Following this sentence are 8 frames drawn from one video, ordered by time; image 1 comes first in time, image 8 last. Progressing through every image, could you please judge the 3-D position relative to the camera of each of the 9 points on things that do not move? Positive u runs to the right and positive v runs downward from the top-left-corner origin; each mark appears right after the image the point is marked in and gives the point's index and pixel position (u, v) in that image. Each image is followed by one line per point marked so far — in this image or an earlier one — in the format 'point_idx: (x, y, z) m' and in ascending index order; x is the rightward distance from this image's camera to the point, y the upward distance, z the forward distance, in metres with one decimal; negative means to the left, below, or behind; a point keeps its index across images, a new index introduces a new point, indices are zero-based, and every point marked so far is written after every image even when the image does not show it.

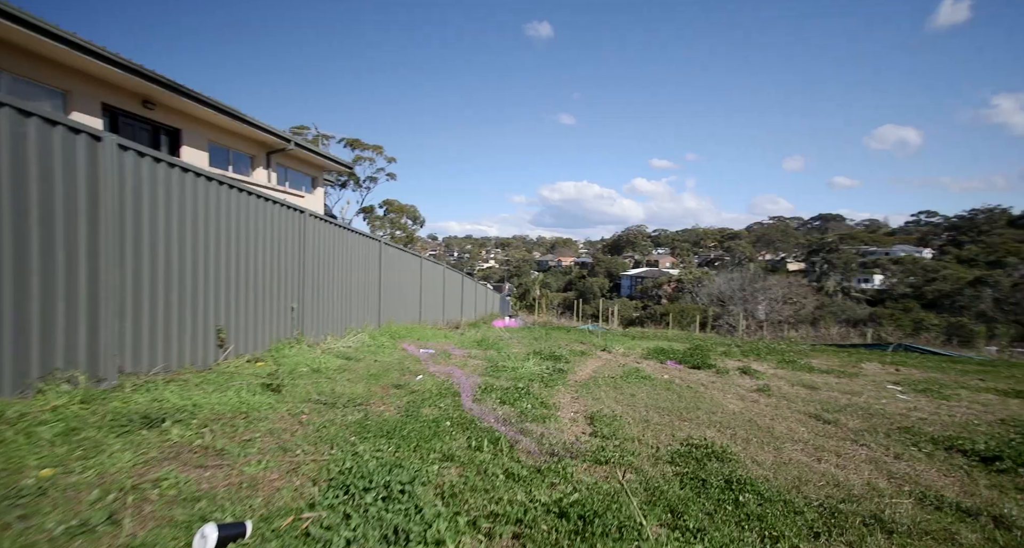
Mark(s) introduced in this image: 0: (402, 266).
0: (-2.3, 0.0, +10.8) m
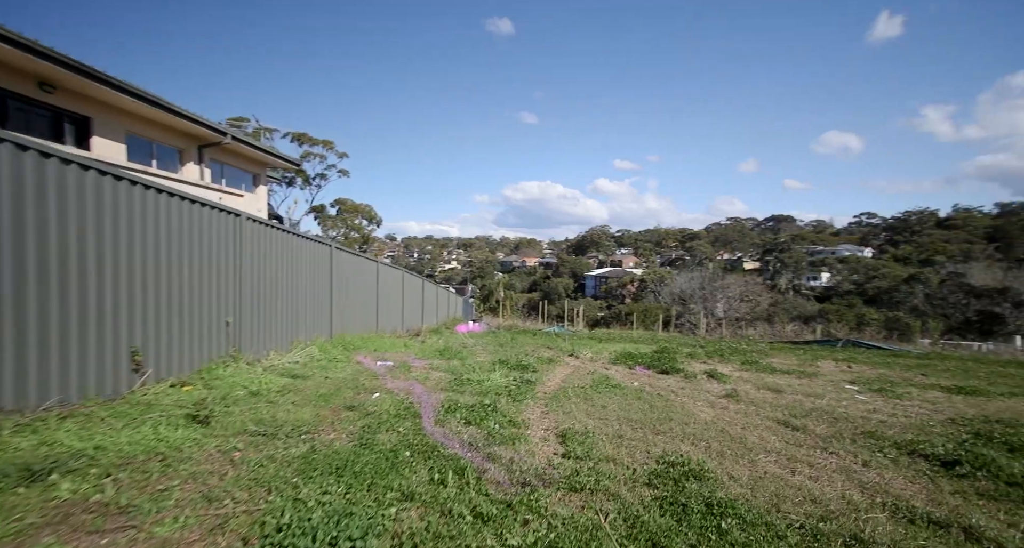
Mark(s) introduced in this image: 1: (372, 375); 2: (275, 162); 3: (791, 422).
0: (-2.9, 0.0, +10.2) m
1: (-1.6, -1.2, +6.3) m
2: (-5.8, +2.6, +12.9) m
3: (+3.5, -1.9, +7.0) m
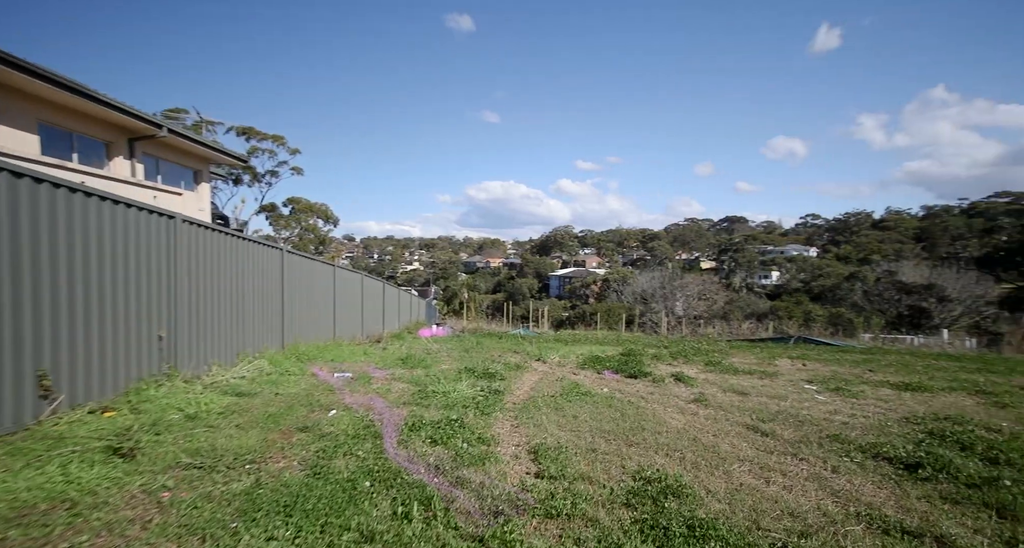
0: (-3.6, -0.1, +9.7) m
1: (-2.0, -1.2, +5.9) m
2: (-6.6, +2.6, +12.2) m
3: (+3.1, -1.9, +6.9) m
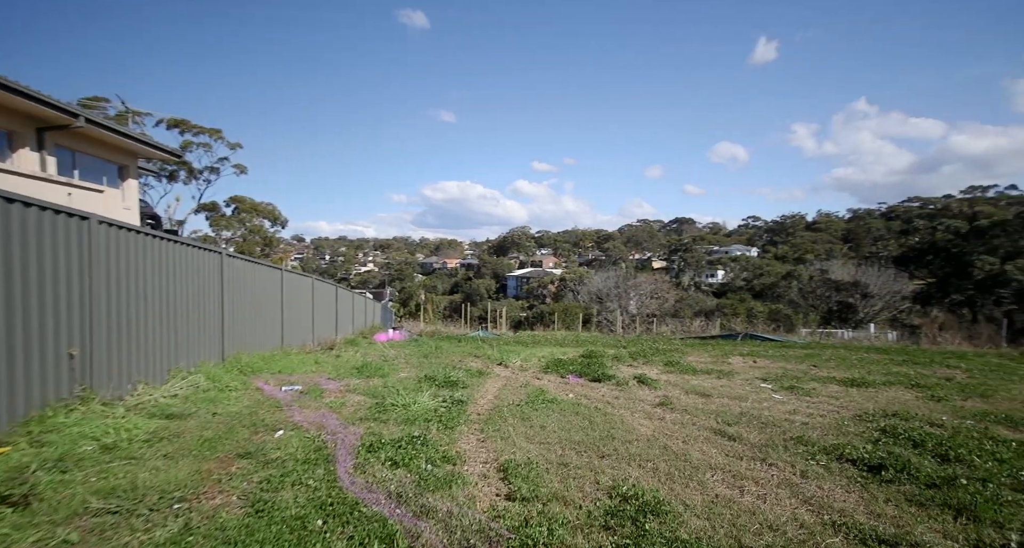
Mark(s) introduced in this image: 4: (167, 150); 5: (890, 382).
0: (-4.2, -0.1, +9.1) m
1: (-2.3, -1.3, +5.4) m
2: (-7.4, +2.5, +11.3) m
3: (+2.7, -1.9, +6.9) m
4: (-7.2, +2.6, +11.5) m
5: (+9.8, -2.7, +14.3) m
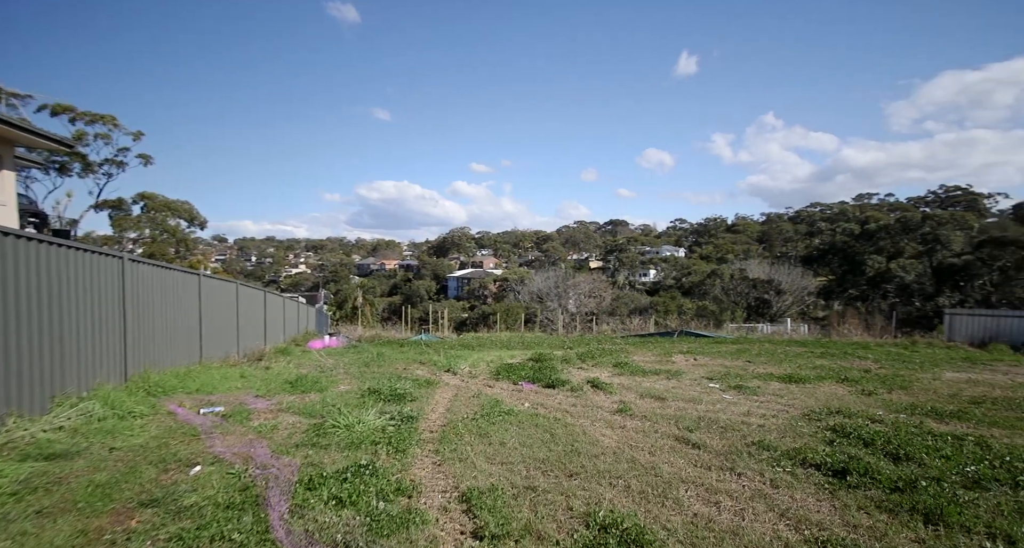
0: (-5.0, -0.2, +8.1) m
1: (-2.7, -1.3, +4.6) m
2: (-8.4, +2.5, +9.9) m
3: (+2.1, -2.0, +6.6) m
4: (-8.2, +2.5, +10.1) m
5: (+8.4, -2.7, +14.8) m
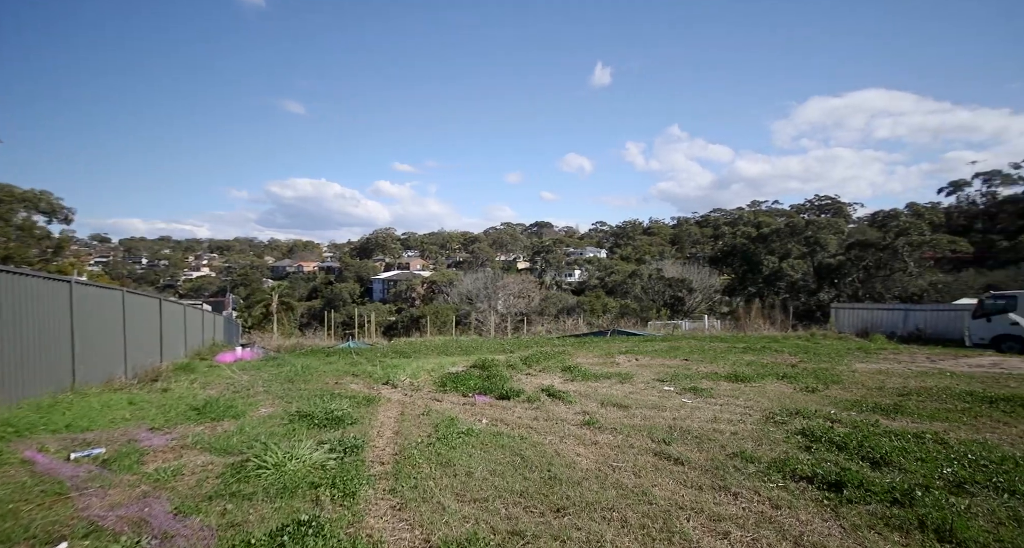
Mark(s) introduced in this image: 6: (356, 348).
0: (-5.5, -0.2, +6.5) m
1: (-2.8, -1.3, +3.4) m
2: (-9.2, +2.4, +7.9) m
3: (+1.7, -1.9, +6.0) m
4: (-9.0, +2.5, +8.1) m
5: (+6.8, -2.7, +15.0) m
6: (-4.7, -2.2, +16.8) m
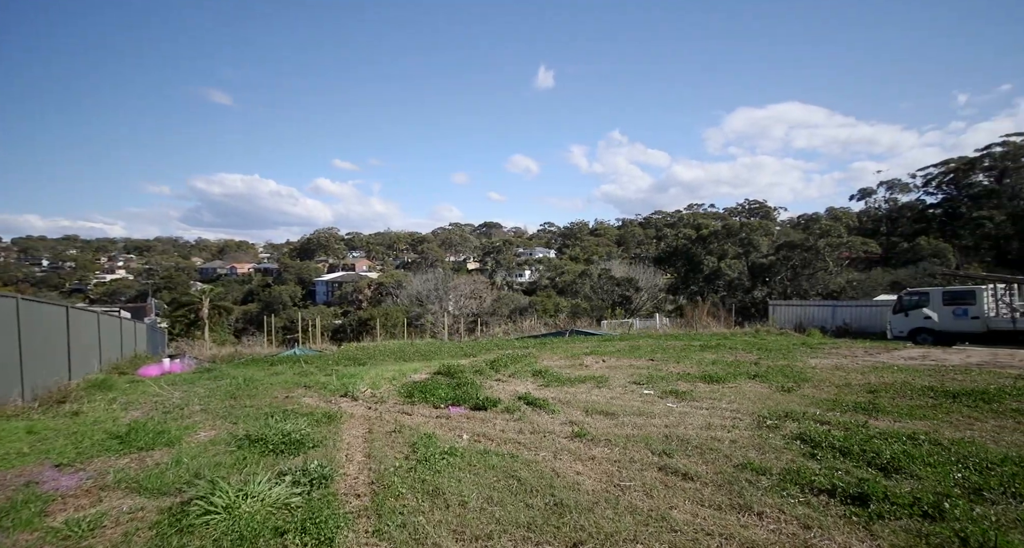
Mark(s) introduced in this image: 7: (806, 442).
0: (-5.7, -0.2, +5.3) m
1: (-2.7, -1.3, +2.5) m
2: (-9.5, +2.4, +6.4) m
3: (+1.6, -1.9, +5.5) m
4: (-9.3, +2.5, +6.6) m
5: (+5.9, -2.6, +14.8) m
6: (-5.7, -2.2, +15.7) m
7: (+3.6, -2.0, +6.8) m
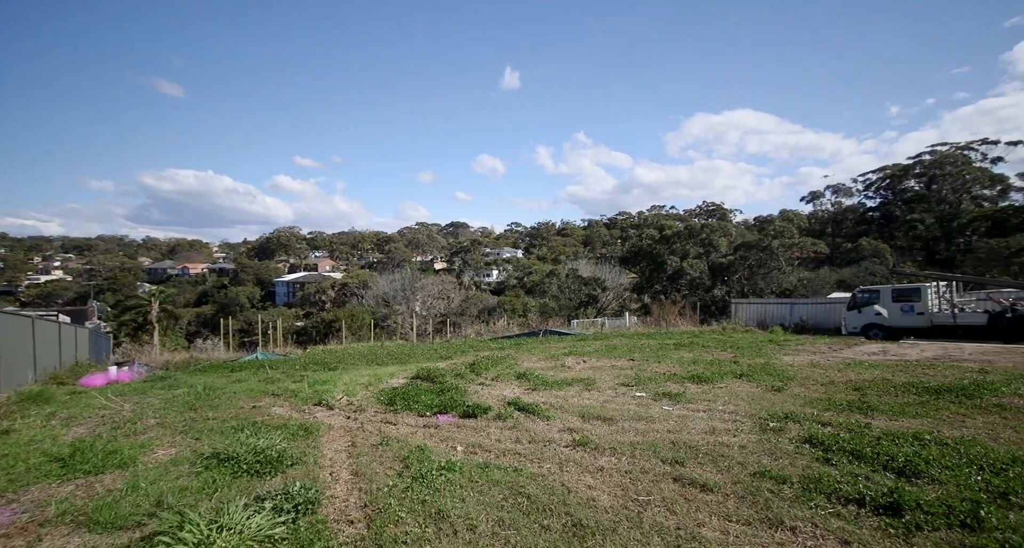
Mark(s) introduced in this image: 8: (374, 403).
0: (-5.6, -0.1, +4.5) m
1: (-2.5, -1.2, +1.9) m
2: (-9.5, +2.5, +5.4) m
3: (+1.6, -1.8, +5.1) m
4: (-9.3, +2.5, +5.6) m
5: (+5.4, -2.6, +14.6) m
6: (-6.2, -2.2, +14.8) m
7: (+3.5, -2.0, +6.5) m
8: (-2.1, -1.8, +8.2) m
